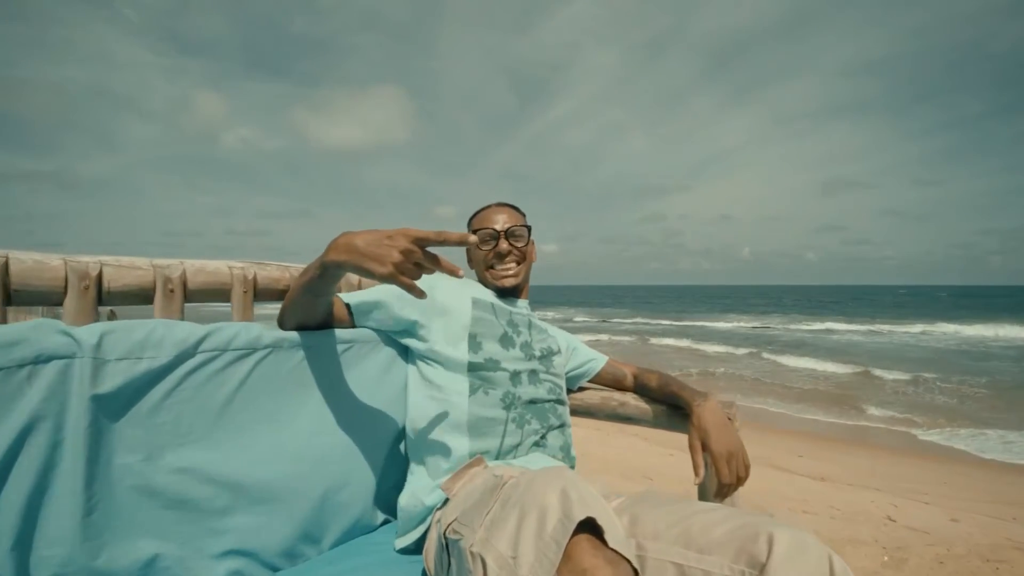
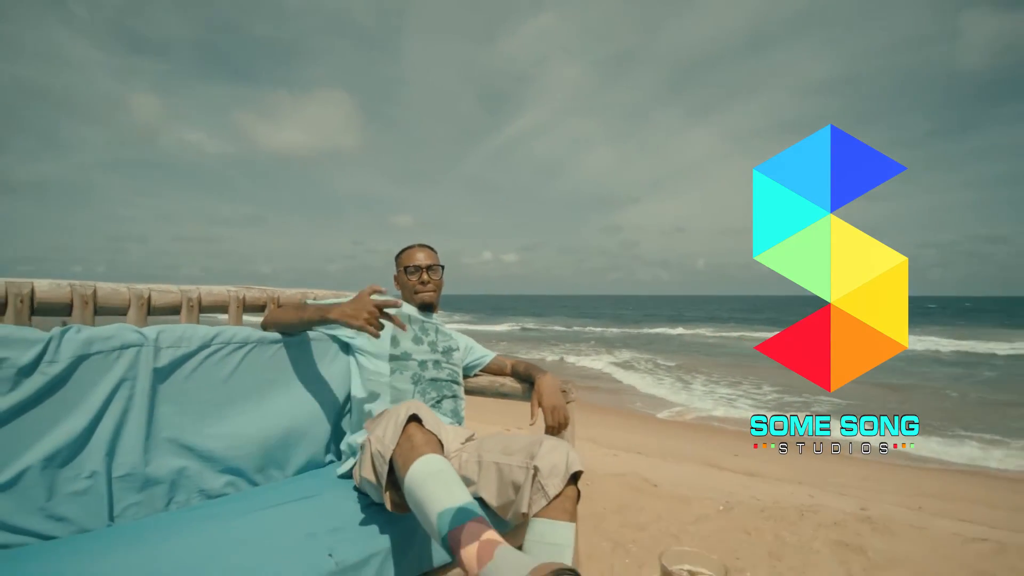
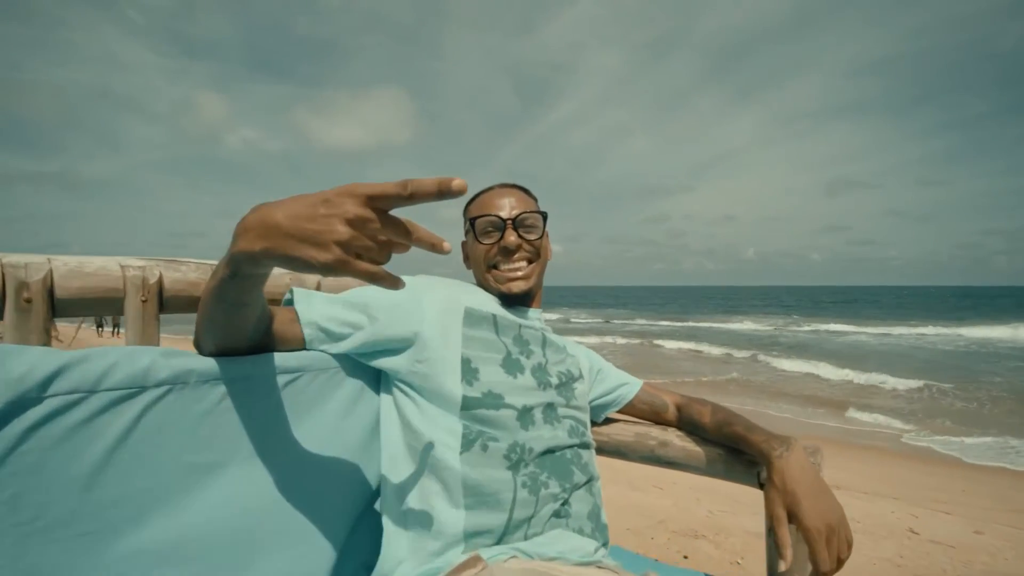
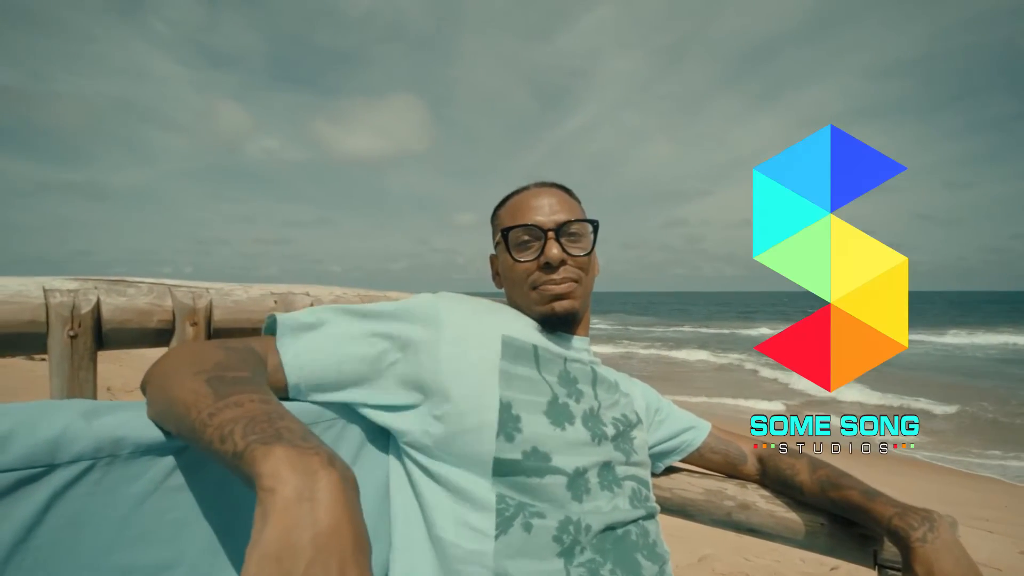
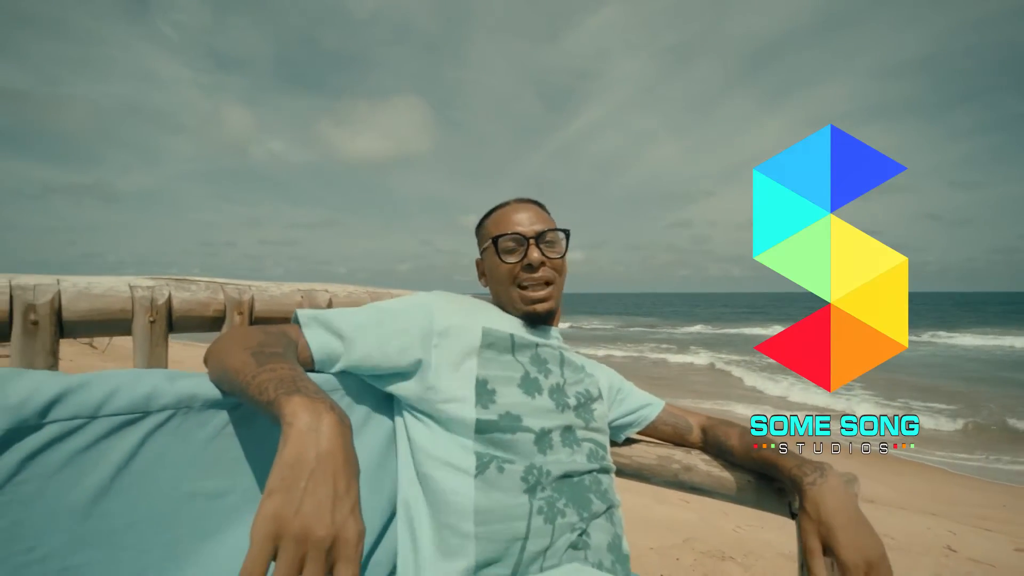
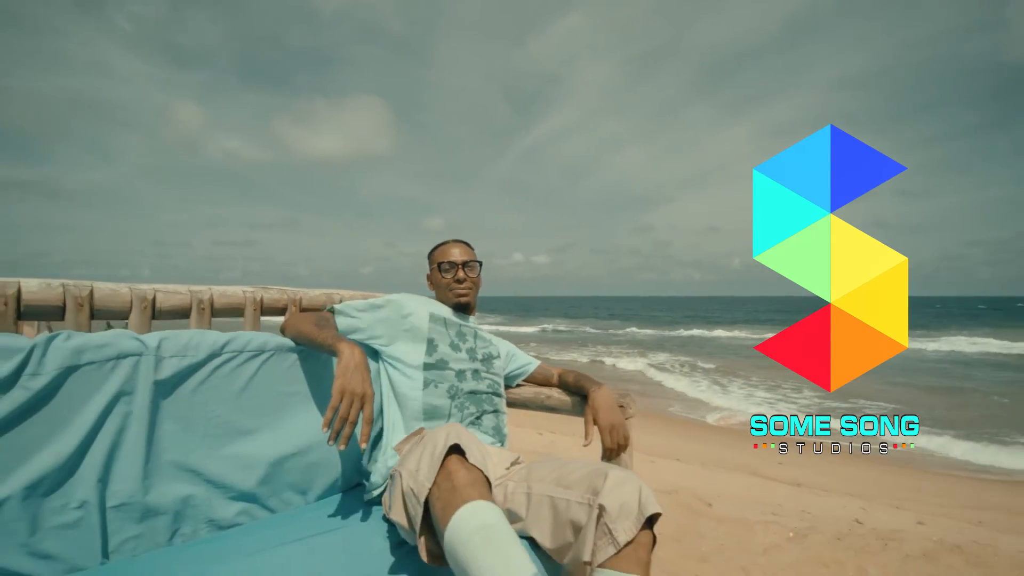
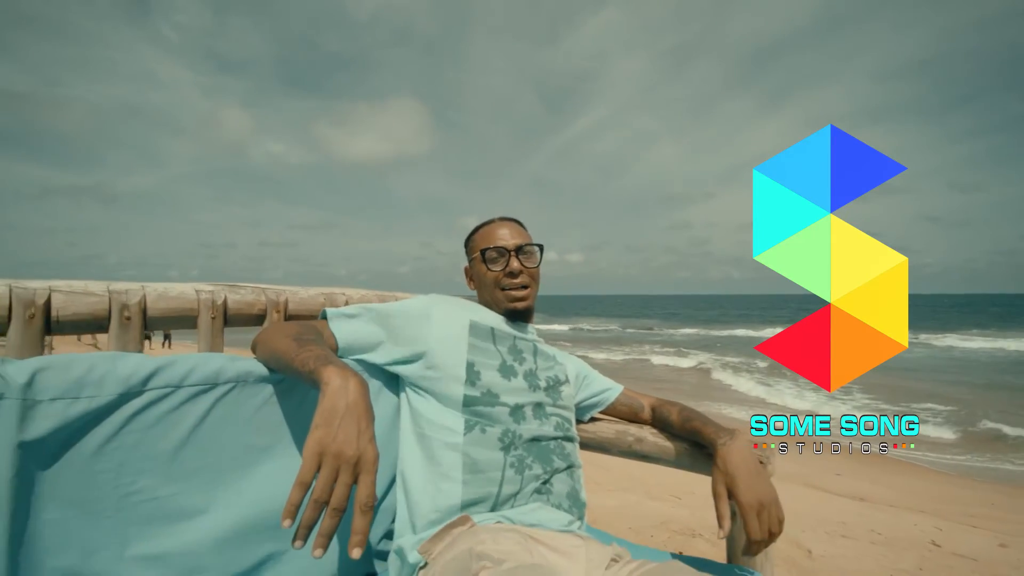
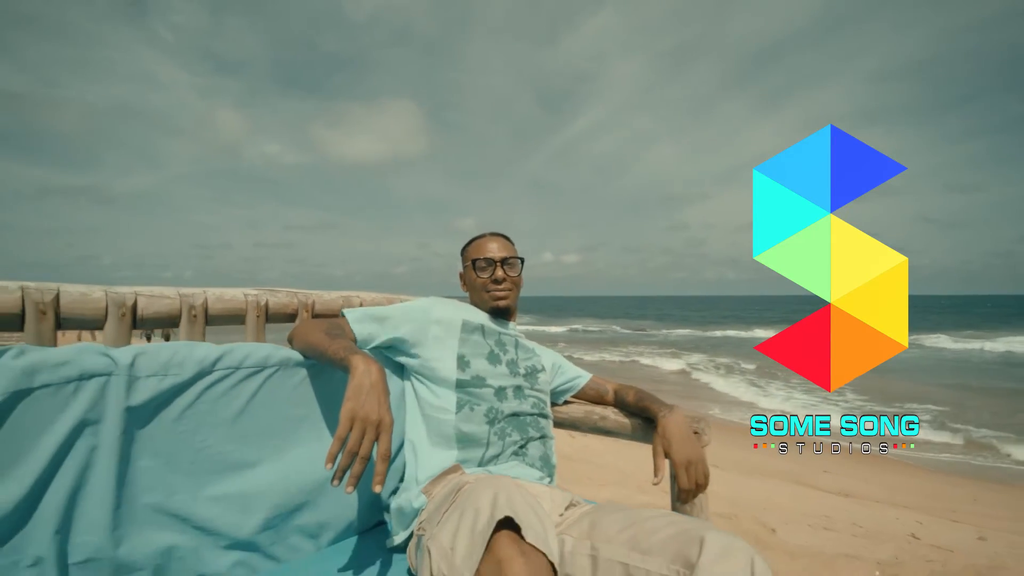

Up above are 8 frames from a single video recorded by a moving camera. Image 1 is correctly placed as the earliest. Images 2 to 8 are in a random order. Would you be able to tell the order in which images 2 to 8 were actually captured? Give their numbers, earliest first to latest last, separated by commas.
3, 4, 5, 7, 8, 6, 2
